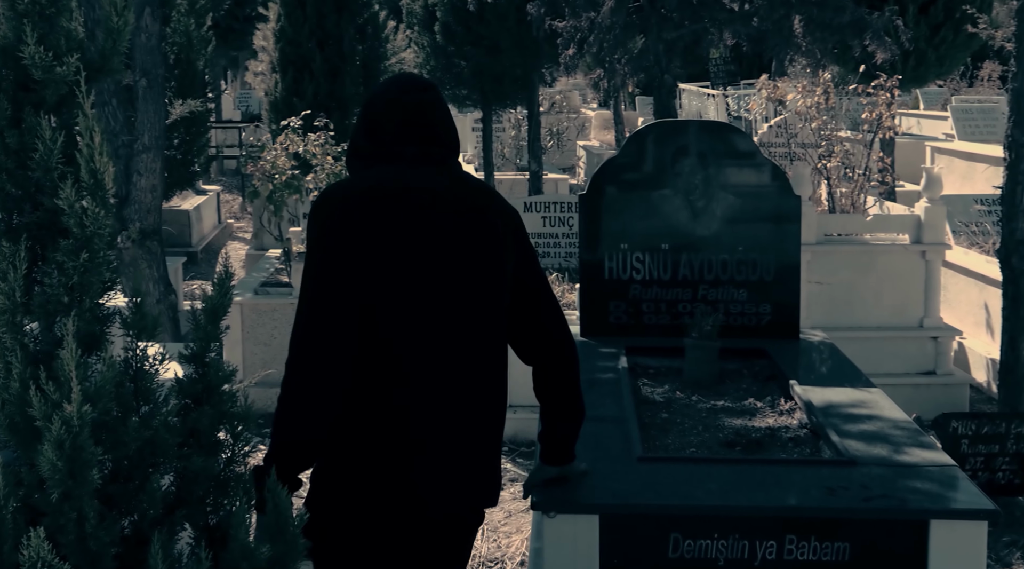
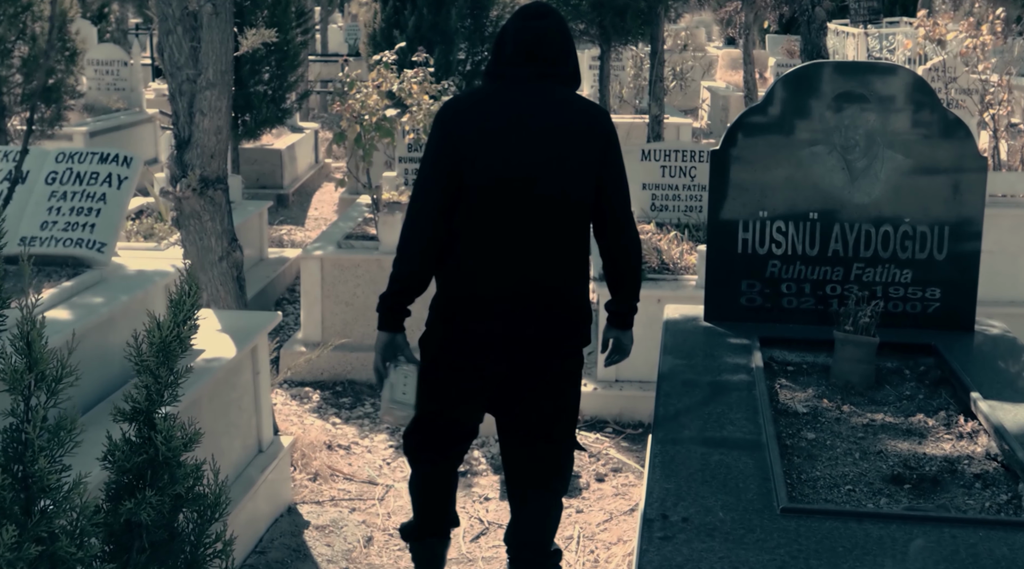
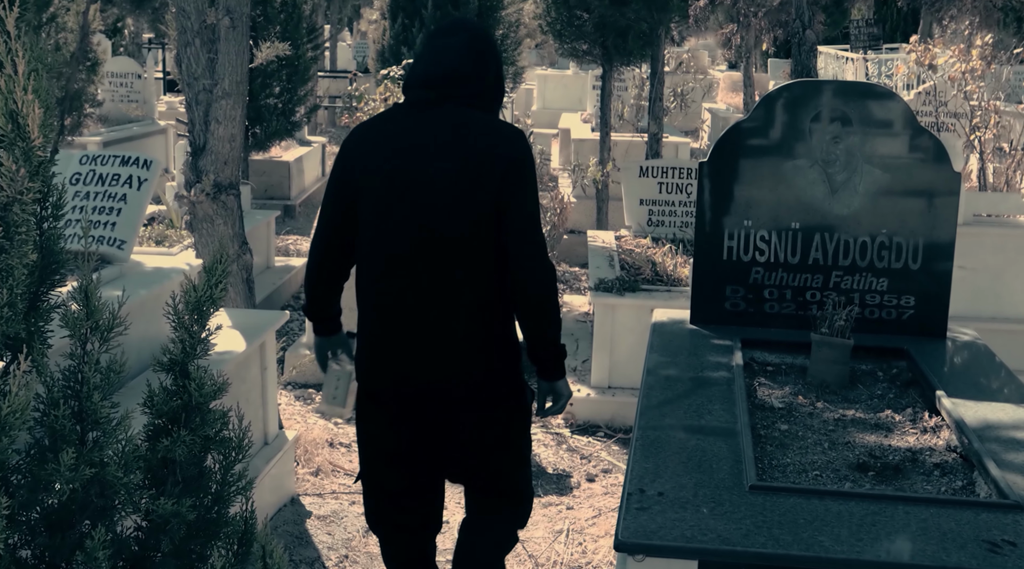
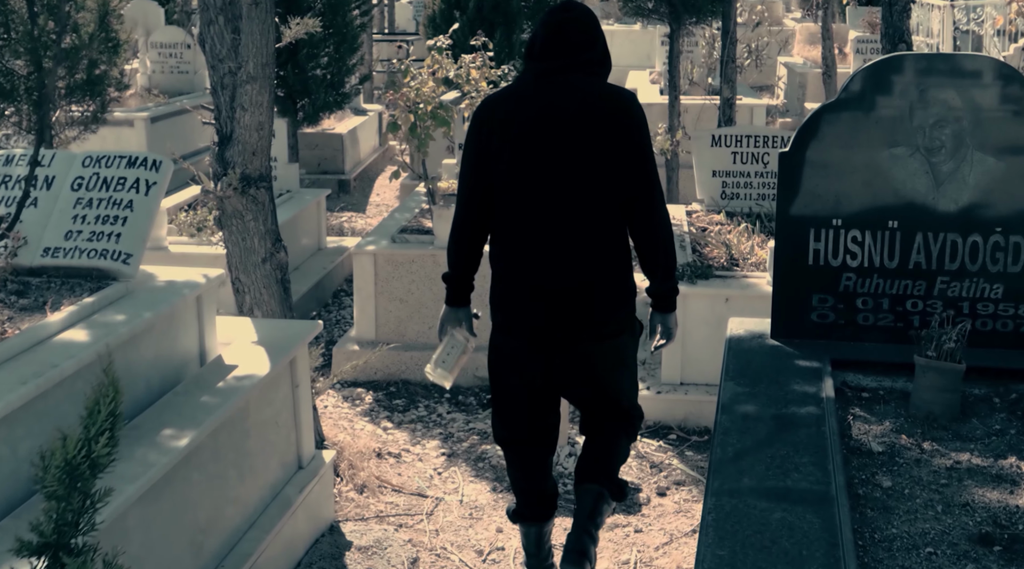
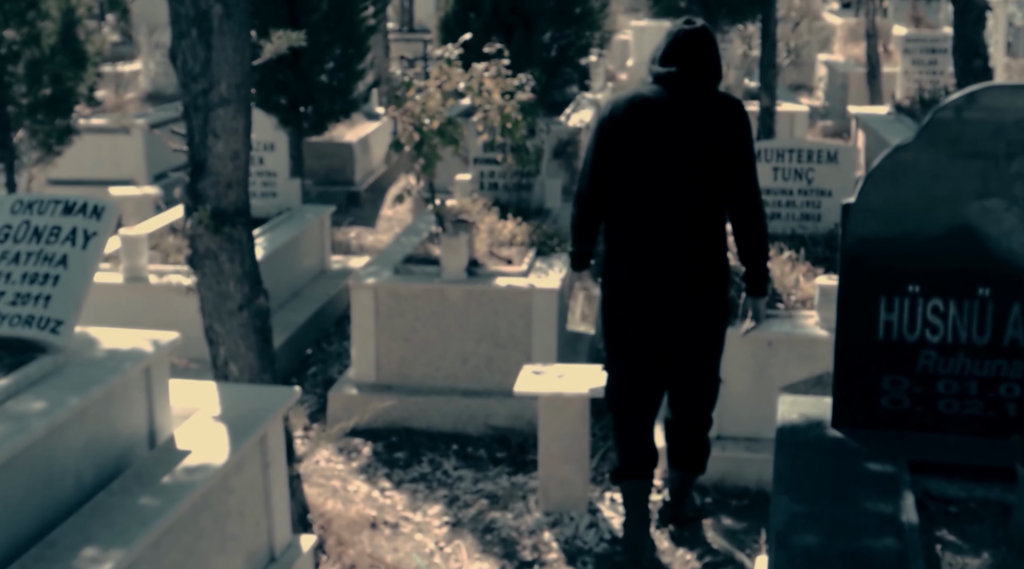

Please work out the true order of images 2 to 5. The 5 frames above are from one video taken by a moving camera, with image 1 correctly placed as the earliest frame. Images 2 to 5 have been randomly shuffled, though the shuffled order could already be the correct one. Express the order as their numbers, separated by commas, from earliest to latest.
3, 2, 4, 5
